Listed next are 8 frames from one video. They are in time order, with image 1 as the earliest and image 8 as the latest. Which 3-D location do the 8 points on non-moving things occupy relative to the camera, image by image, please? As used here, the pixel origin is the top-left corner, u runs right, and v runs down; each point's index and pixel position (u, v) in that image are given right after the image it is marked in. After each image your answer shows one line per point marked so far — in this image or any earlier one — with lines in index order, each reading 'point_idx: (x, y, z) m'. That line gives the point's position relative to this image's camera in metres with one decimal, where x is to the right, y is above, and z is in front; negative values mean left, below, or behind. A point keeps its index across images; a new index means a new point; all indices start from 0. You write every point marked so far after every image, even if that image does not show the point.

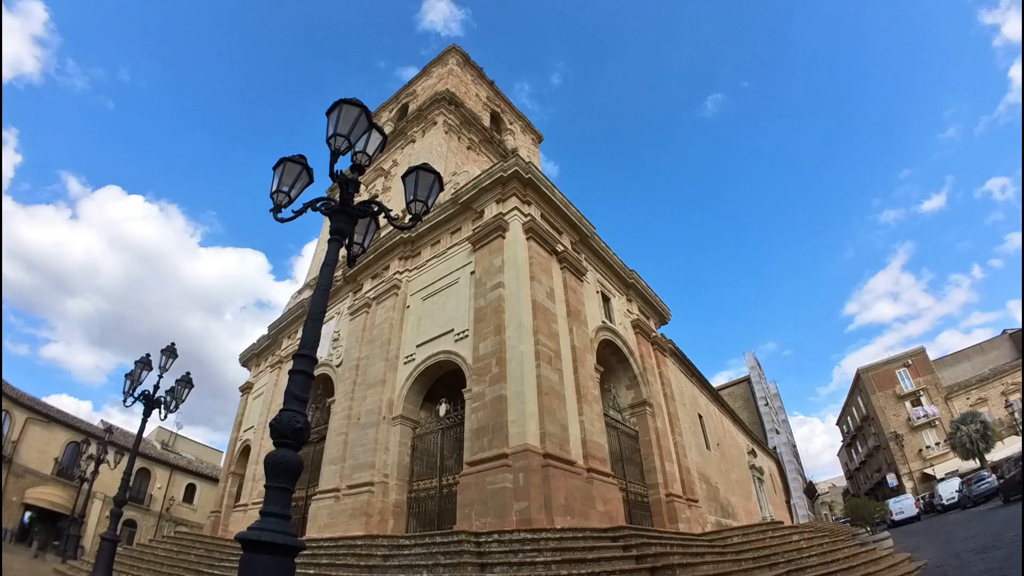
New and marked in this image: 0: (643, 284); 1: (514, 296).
0: (+4.5, +0.2, +18.9) m
1: (0.0, -0.2, +10.9) m
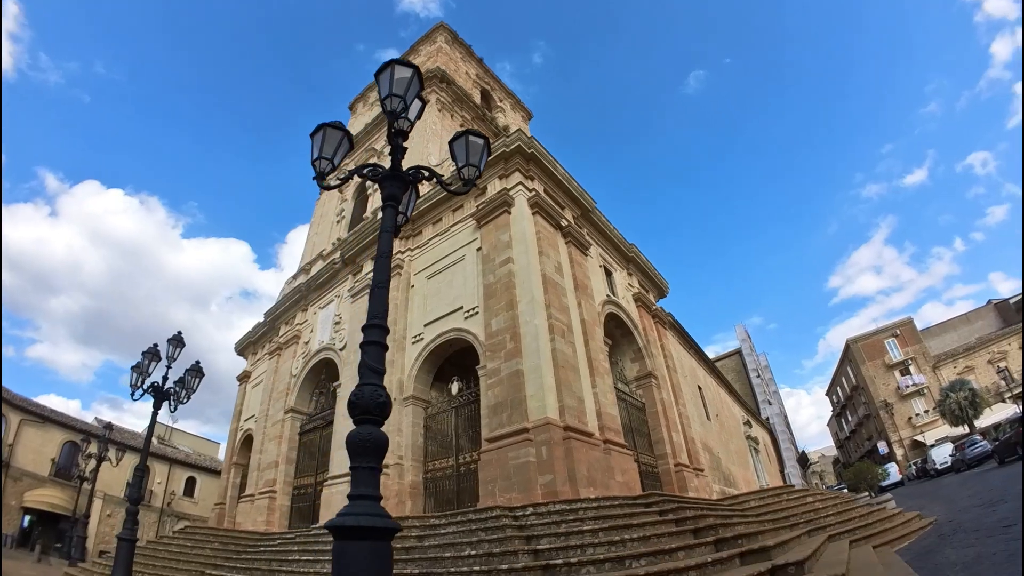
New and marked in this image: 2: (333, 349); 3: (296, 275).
0: (+4.5, +1.1, +18.8) m
1: (+0.2, +0.3, +10.7) m
2: (-5.0, -1.7, +14.8) m
3: (-8.2, +0.5, +20.0) m
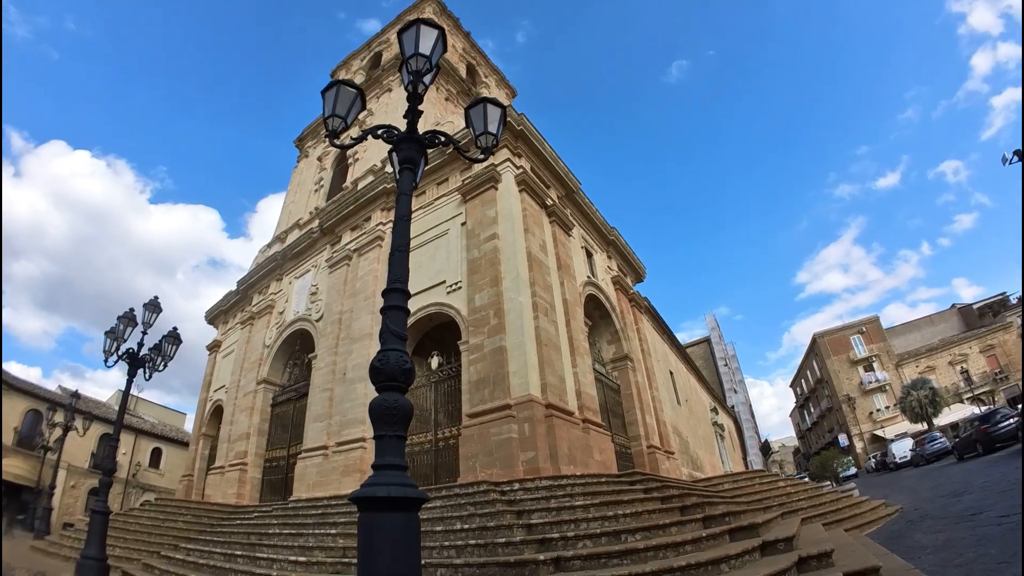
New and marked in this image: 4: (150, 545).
0: (+3.8, +1.7, +18.8) m
1: (-0.1, +0.8, +10.5) m
2: (-5.6, -0.9, +14.4) m
3: (-8.9, +1.6, +19.4) m
4: (-6.1, -4.7, +9.3) m
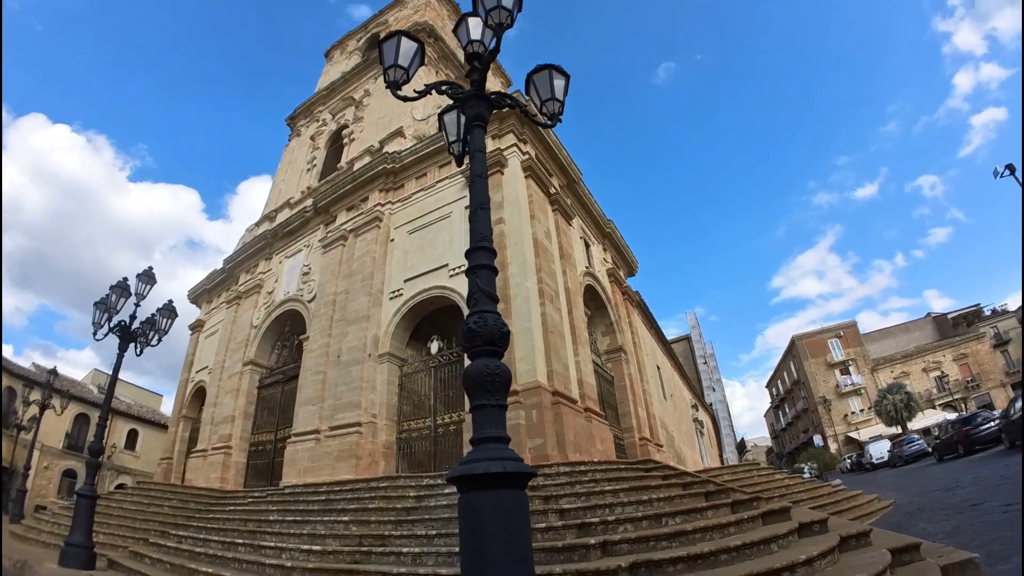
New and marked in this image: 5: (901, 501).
0: (+3.7, +1.9, +18.7) m
1: (+0.1, +1.1, +10.3) m
2: (-5.6, -0.3, +14.0) m
3: (-9.0, +2.3, +18.8) m
4: (-6.1, -4.2, +8.9) m
5: (+7.1, -3.9, +9.6) m
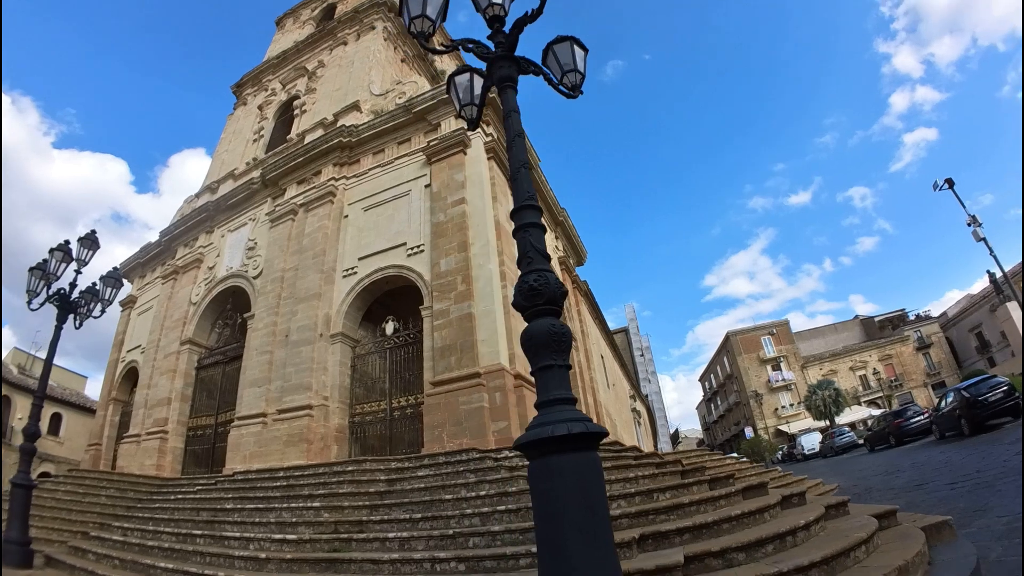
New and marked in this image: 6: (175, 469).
0: (+2.1, +2.3, +18.8) m
1: (-0.7, +1.4, +10.1) m
2: (-6.8, +0.3, +13.2) m
3: (-10.5, +3.1, +17.6) m
4: (-6.9, -3.6, +8.1) m
5: (+6.3, -3.8, +10.3) m
6: (-8.0, -4.3, +12.4) m
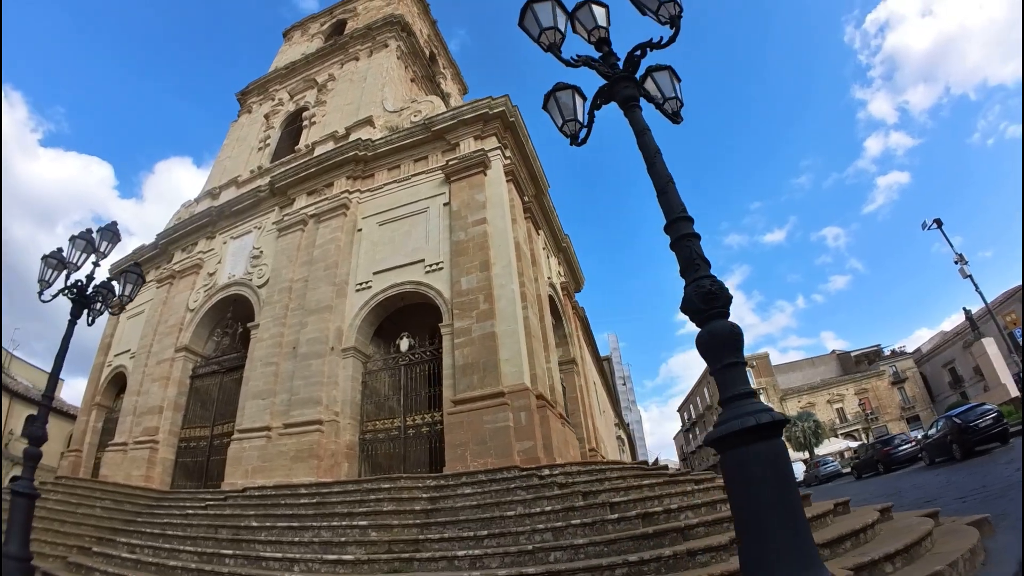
0: (+2.2, +1.4, +19.0) m
1: (-0.2, +1.0, +10.2) m
2: (-6.5, +0.1, +13.0) m
3: (-10.3, +2.9, +17.3) m
4: (-6.6, -3.6, +7.7) m
5: (+6.4, -4.5, +10.4) m
6: (-8.0, -4.4, +11.9) m
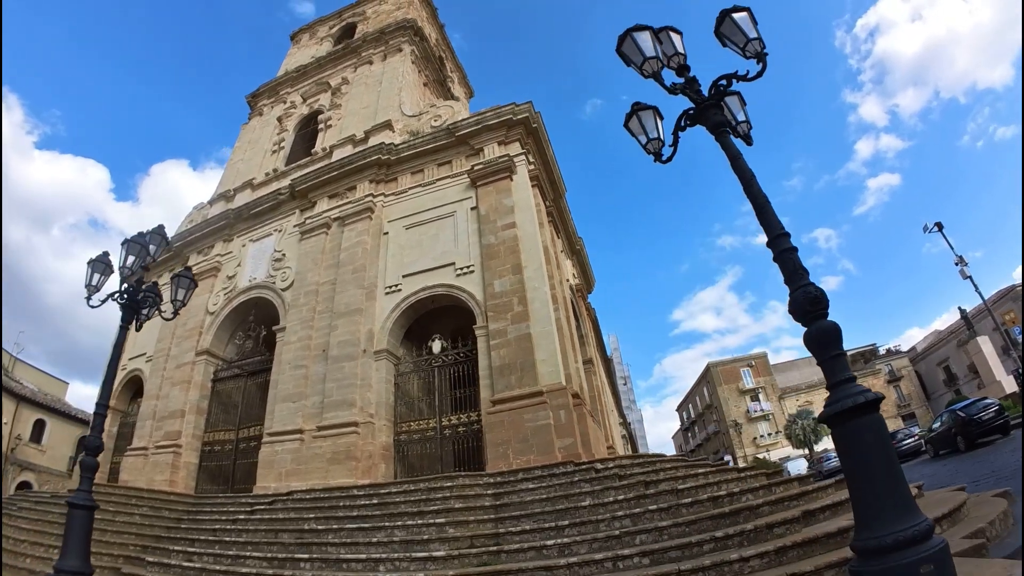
0: (+2.7, +1.3, +19.2) m
1: (+0.3, +1.0, +10.3) m
2: (-6.0, 0.0, +13.0) m
3: (-9.9, +2.8, +17.4) m
4: (-6.0, -3.7, +7.8) m
5: (+7.0, -4.6, +10.6) m
6: (-7.4, -4.4, +11.9) m
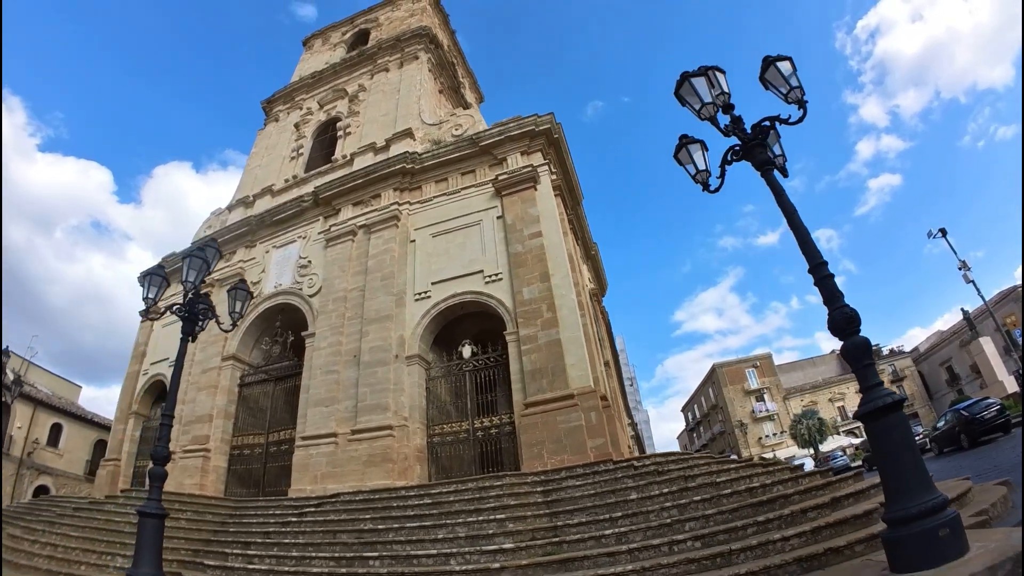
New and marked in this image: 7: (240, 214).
0: (+3.2, +1.2, +19.5) m
1: (+0.9, +0.9, +10.6) m
2: (-5.4, -0.2, +13.3) m
3: (-9.3, +2.7, +17.7) m
4: (-5.4, -3.9, +8.1) m
5: (+7.6, -4.7, +10.9) m
6: (-6.9, -4.6, +12.2) m
7: (-8.9, +2.4, +17.3) m
